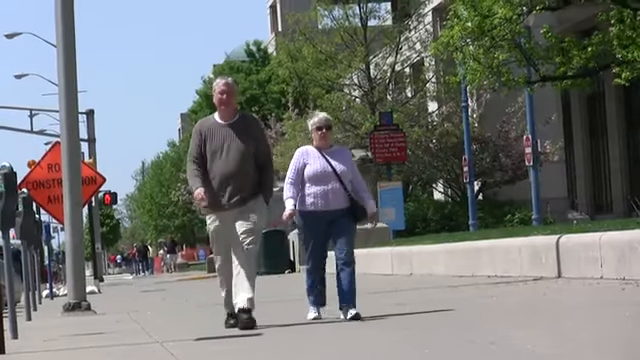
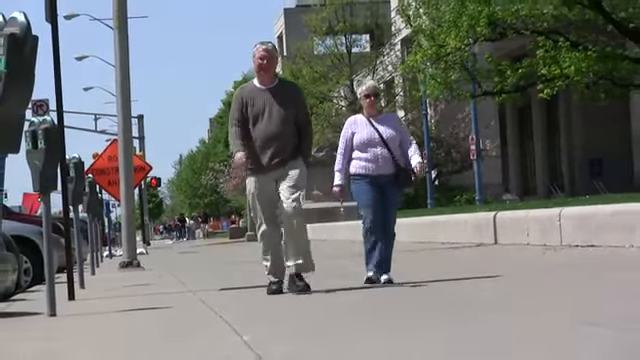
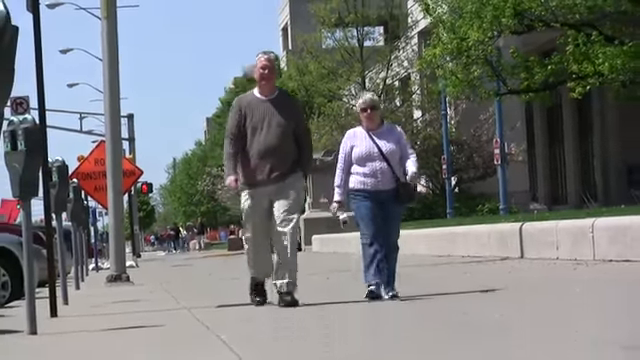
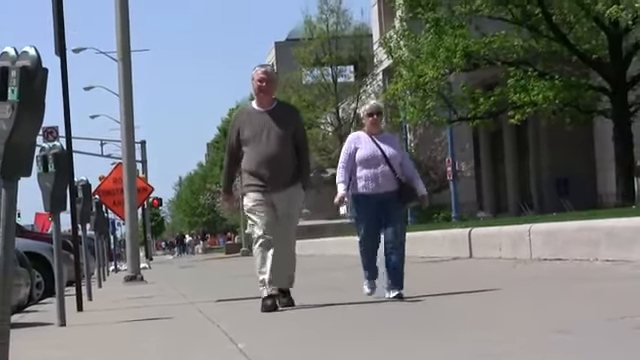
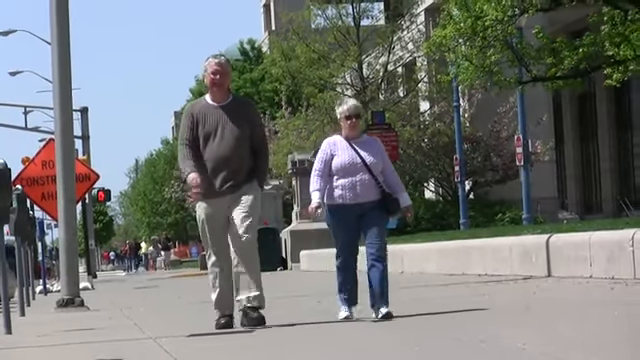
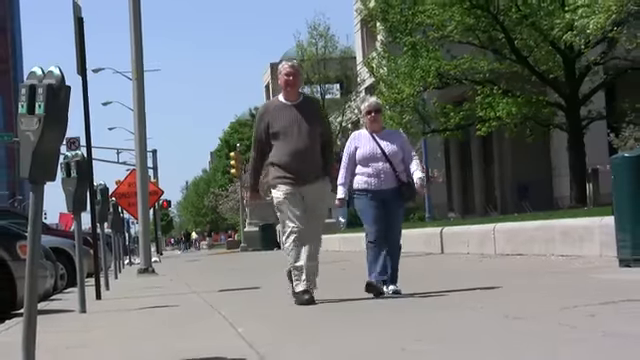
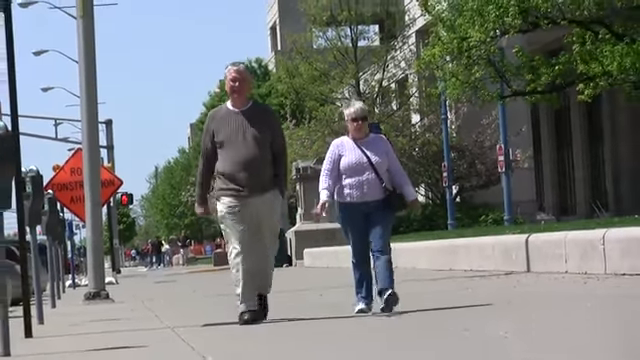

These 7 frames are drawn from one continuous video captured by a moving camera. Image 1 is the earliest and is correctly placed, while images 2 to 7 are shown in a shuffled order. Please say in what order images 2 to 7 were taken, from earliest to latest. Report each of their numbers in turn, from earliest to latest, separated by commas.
5, 7, 3, 2, 4, 6
